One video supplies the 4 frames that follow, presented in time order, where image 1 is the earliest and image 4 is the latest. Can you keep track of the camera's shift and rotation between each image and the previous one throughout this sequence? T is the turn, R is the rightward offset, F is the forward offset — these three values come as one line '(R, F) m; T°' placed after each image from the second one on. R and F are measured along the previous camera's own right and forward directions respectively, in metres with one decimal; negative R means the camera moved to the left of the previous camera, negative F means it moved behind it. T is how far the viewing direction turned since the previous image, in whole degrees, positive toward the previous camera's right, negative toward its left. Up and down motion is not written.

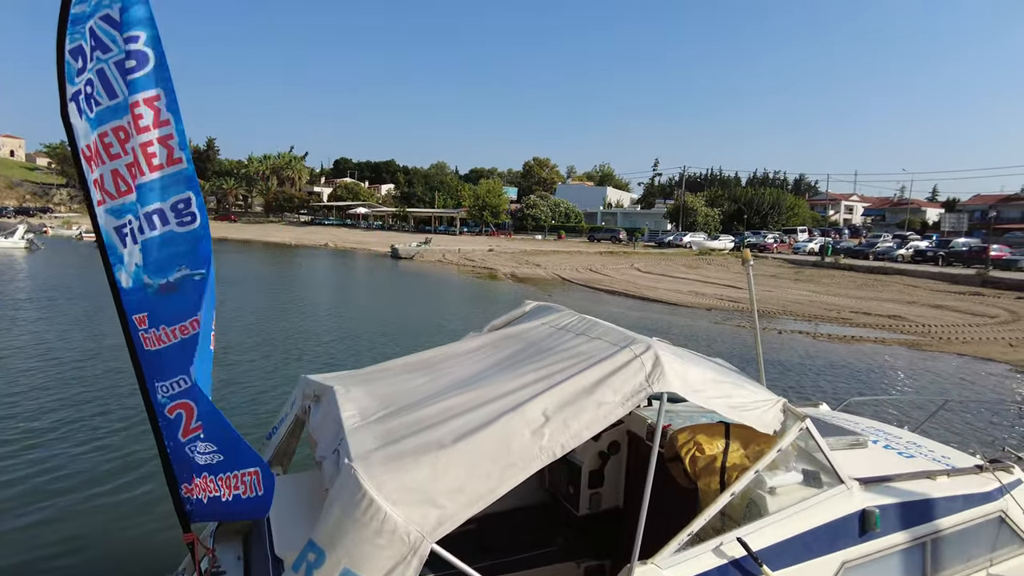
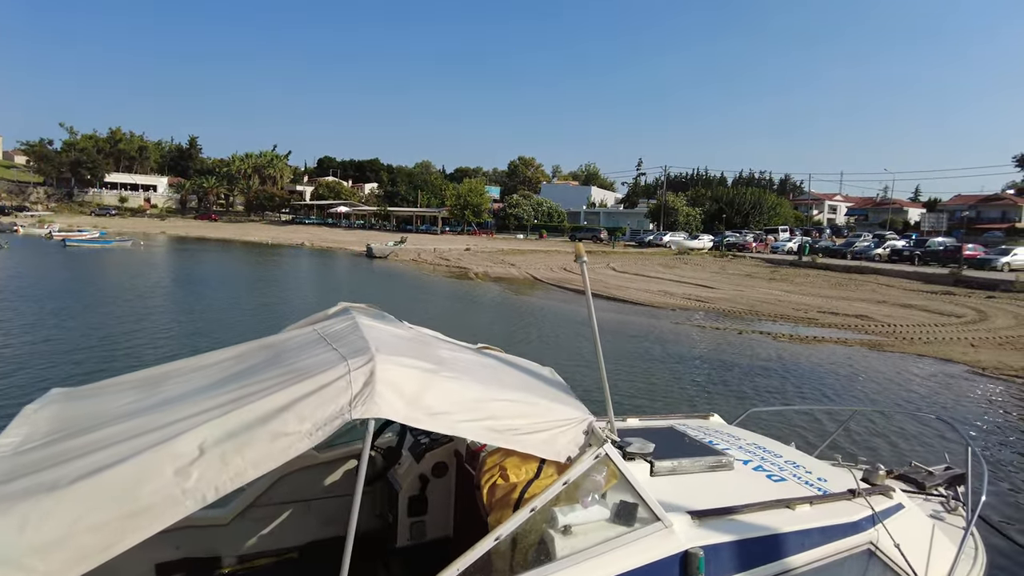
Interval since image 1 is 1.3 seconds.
(+0.9, +0.5) m; +1°
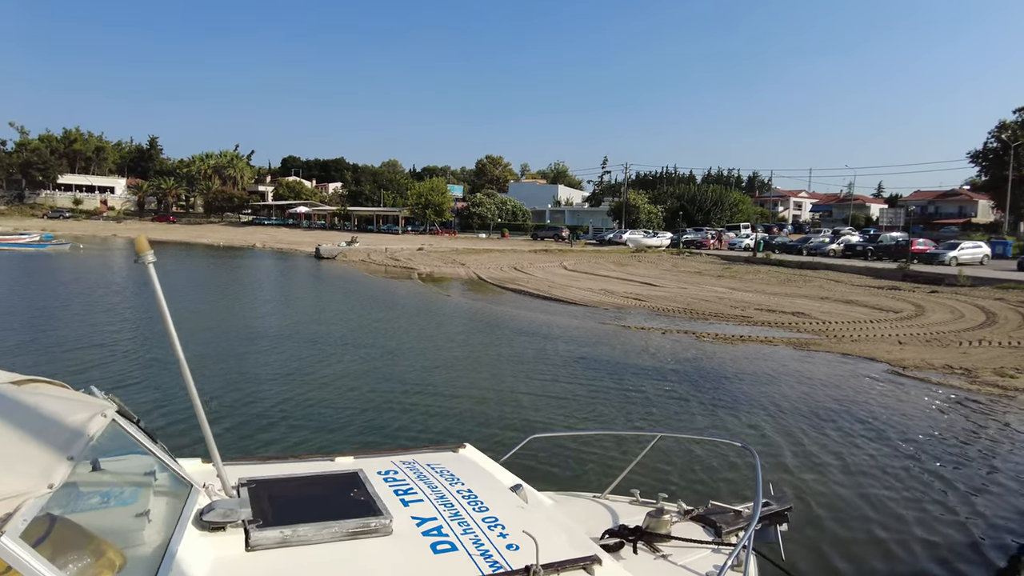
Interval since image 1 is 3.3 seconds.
(+1.4, +0.8) m; +2°
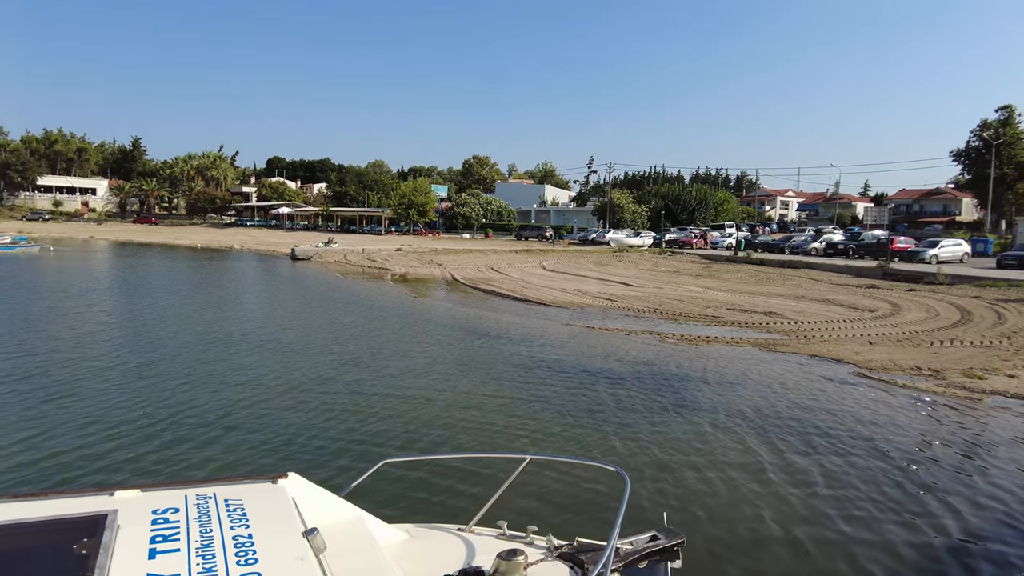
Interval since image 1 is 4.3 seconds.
(+0.7, +0.5) m; +1°
